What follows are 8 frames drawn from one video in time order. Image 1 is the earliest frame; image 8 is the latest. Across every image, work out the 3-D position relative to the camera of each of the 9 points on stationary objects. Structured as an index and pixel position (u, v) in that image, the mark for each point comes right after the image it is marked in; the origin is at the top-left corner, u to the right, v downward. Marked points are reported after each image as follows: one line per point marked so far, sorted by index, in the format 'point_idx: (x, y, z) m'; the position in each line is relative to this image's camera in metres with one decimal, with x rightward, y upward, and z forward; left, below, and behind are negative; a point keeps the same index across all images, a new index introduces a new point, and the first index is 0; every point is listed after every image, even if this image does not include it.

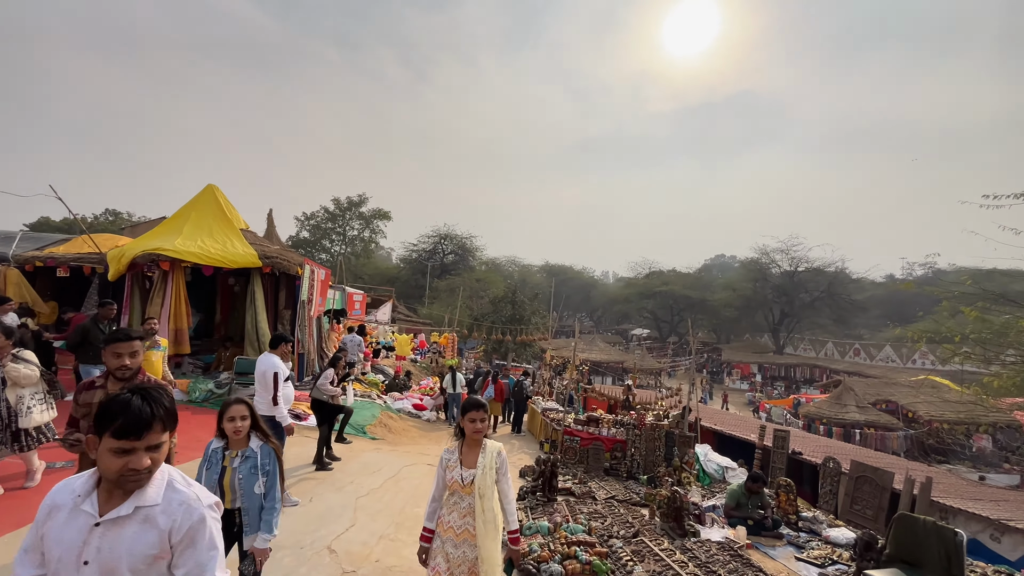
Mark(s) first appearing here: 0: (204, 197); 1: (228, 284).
0: (-6.9, +2.0, +10.3) m
1: (-6.7, +0.1, +10.8) m
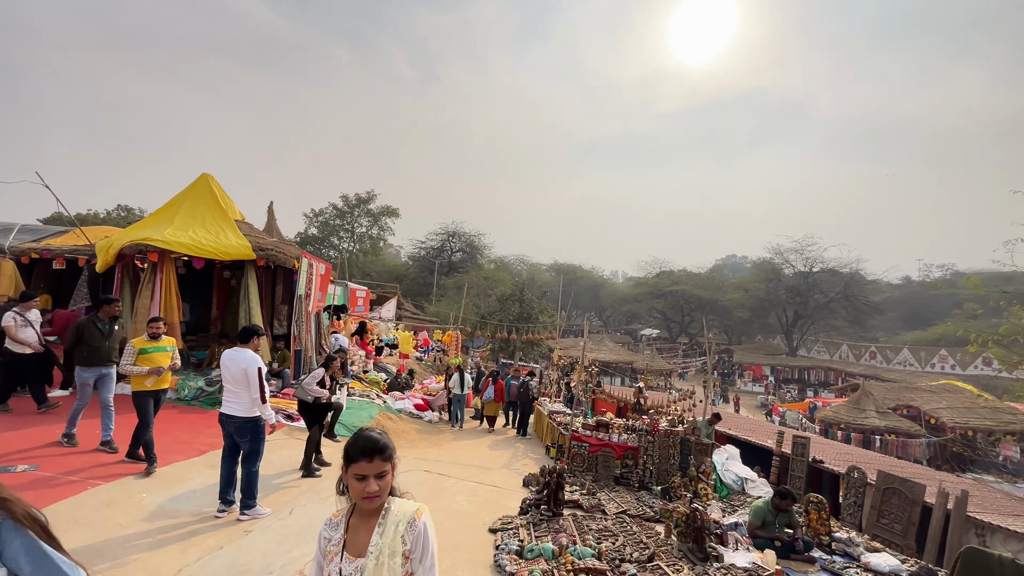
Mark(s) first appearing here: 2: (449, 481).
0: (-6.8, +2.2, +9.9) m
1: (-6.6, +0.2, +10.4) m
2: (-0.9, -2.7, +6.5) m
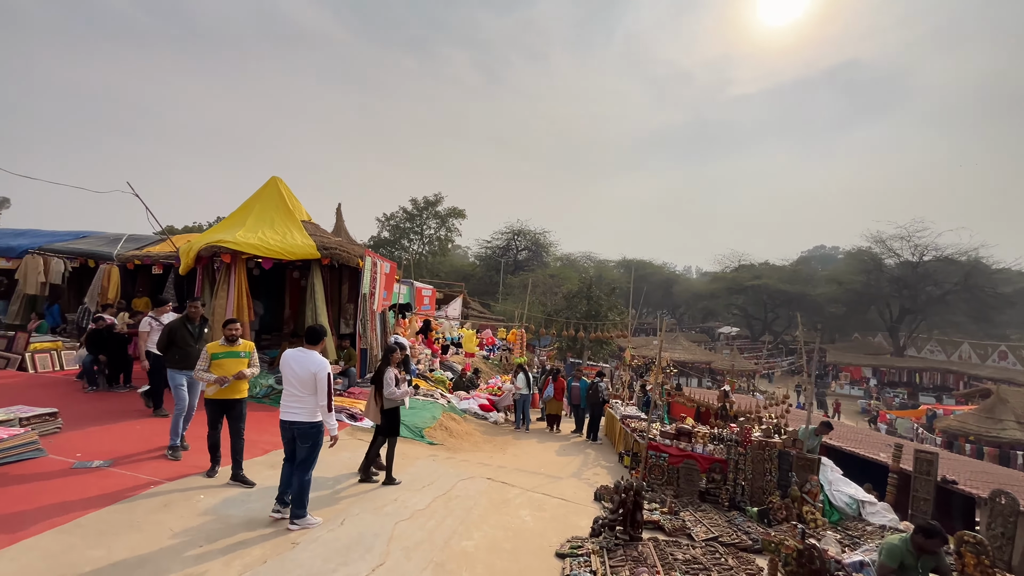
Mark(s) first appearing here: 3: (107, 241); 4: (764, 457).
0: (-5.4, +2.2, +10.2) m
1: (-5.1, +0.2, +10.6) m
2: (0.0, -2.7, +6.0) m
3: (-12.4, +1.4, +14.2) m
4: (+3.6, -2.4, +6.6) m
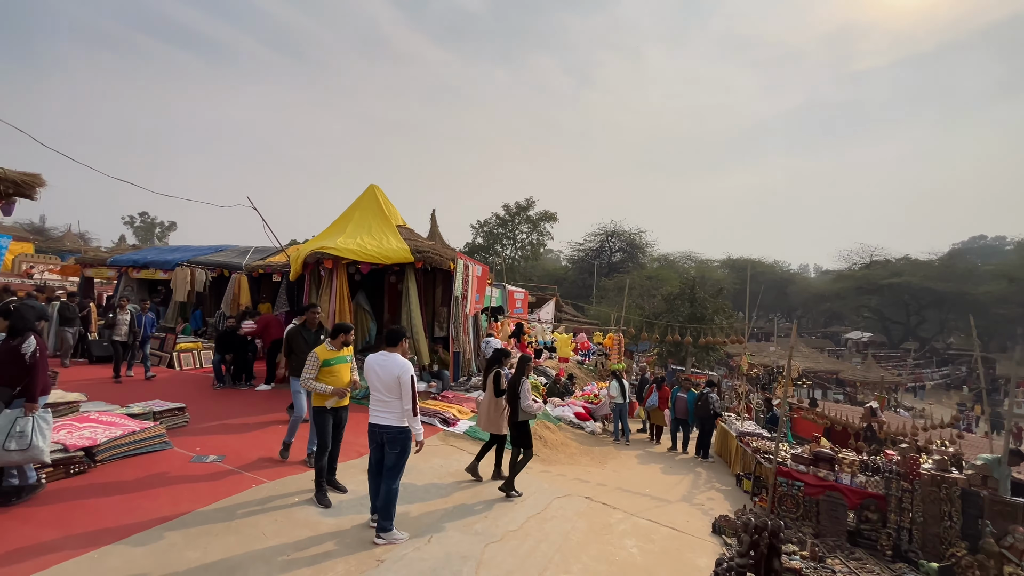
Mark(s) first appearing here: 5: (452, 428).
0: (-3.4, +2.1, +10.6) m
1: (-2.9, +0.2, +10.9) m
2: (+1.2, -2.6, +5.3) m
3: (-9.4, +1.2, +15.9) m
4: (+4.9, -2.4, +5.2) m
5: (-1.0, -2.4, +7.8) m
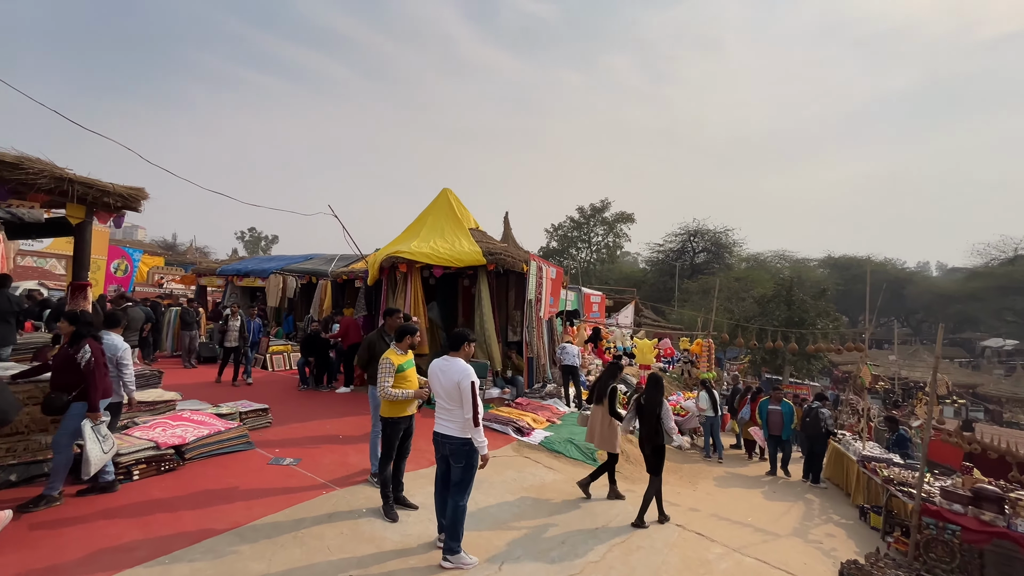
0: (-1.7, +2.0, +10.6) m
1: (-1.1, +0.1, +10.8) m
2: (+2.0, -2.6, +4.6) m
3: (-6.8, +1.0, +16.8) m
4: (+5.6, -2.3, +3.9) m
5: (+0.2, -2.4, +7.4) m
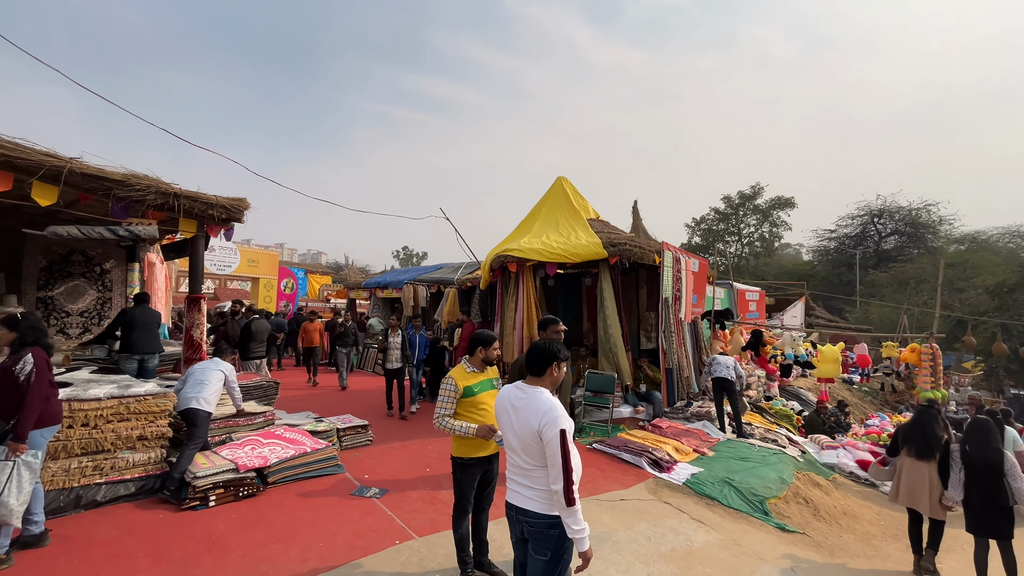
0: (+0.9, +2.0, +9.4) m
1: (+1.5, +0.1, +9.5) m
2: (+2.8, -2.4, +2.5) m
3: (-2.2, +0.7, +16.8) m
4: (+6.0, -2.0, +0.8) m
5: (+1.9, -2.3, +5.7) m
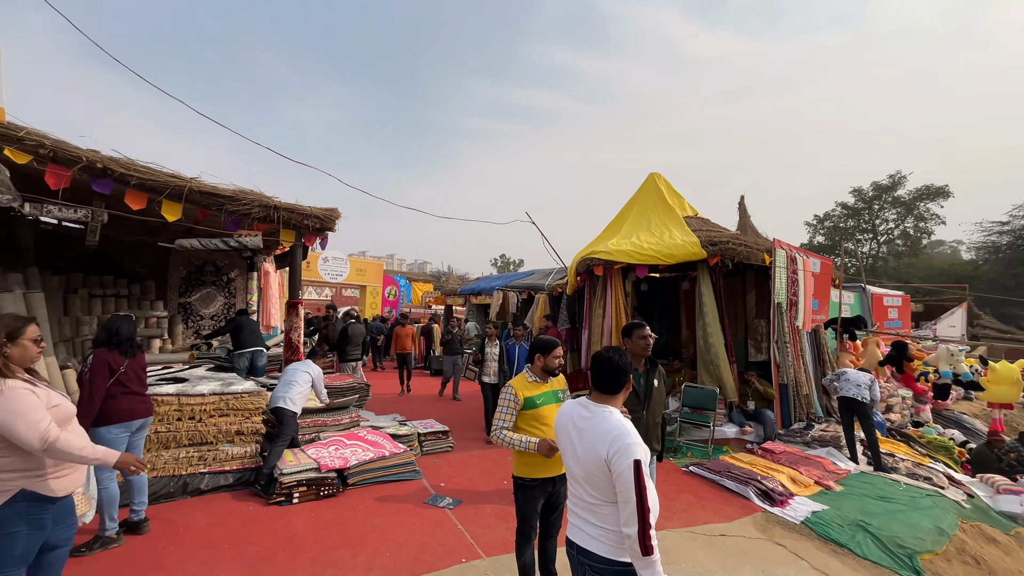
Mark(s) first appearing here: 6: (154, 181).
0: (+2.5, +1.9, +8.8) m
1: (+3.2, 0.0, +8.7) m
2: (+3.0, -2.4, +1.5) m
3: (+1.2, +0.5, +16.6) m
4: (+5.8, -1.9, -0.8) m
5: (+2.8, -2.4, +4.9) m
6: (-3.8, +1.1, +4.9) m
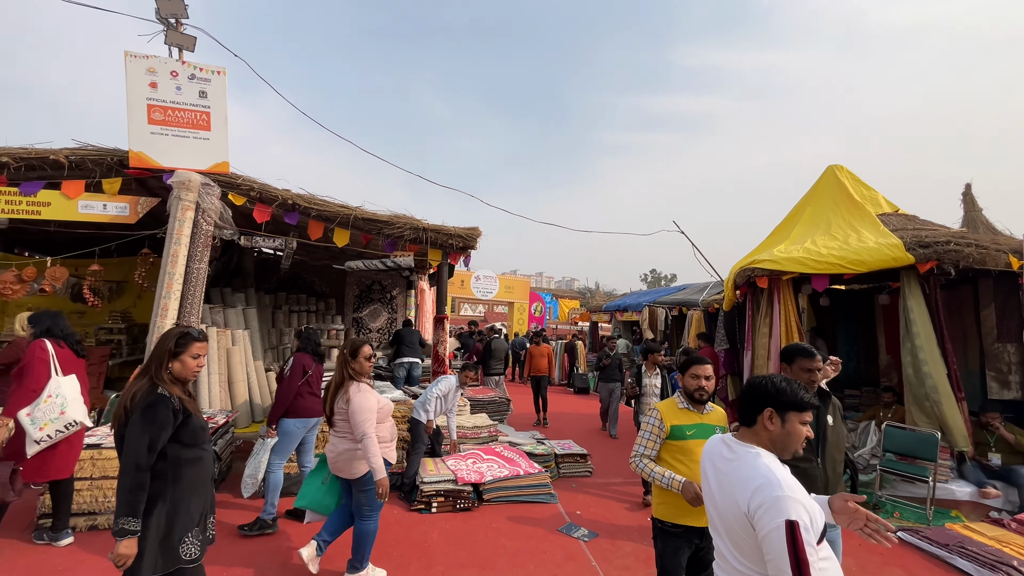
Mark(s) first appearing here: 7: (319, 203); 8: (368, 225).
0: (+5.0, +1.6, +7.4) m
1: (+5.6, -0.2, +7.0) m
2: (+3.2, -2.4, +0.2) m
3: (+6.1, -0.1, +15.2) m
4: (+5.1, -1.7, -2.9) m
5: (+4.1, -2.4, +3.4) m
6: (-2.3, +0.9, +5.7) m
7: (-2.4, +1.1, +5.7) m
8: (-1.9, +0.8, +6.0) m
